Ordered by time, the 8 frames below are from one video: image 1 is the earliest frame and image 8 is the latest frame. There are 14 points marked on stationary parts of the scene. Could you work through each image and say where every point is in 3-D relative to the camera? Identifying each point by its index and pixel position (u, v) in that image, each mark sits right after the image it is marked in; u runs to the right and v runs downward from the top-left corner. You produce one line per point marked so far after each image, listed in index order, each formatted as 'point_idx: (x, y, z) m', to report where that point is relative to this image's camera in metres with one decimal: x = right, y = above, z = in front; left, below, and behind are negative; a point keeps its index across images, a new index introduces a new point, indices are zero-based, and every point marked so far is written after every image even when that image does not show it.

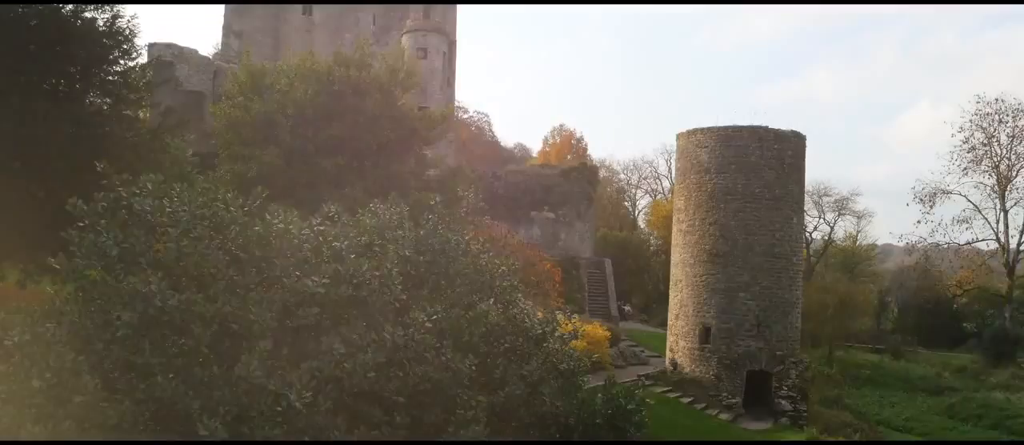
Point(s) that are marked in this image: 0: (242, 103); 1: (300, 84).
0: (-5.0, +2.2, +16.1) m
1: (-3.9, +2.5, +15.9) m
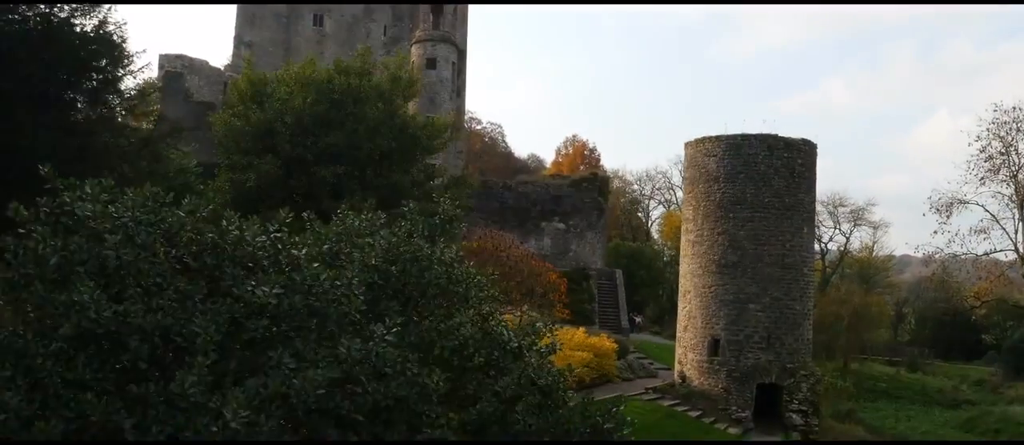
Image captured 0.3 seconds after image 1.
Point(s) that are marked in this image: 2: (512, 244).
0: (-4.9, +2.0, +16.0) m
1: (-3.8, +2.4, +15.7) m
2: (-0.1, -0.5, +19.9) m
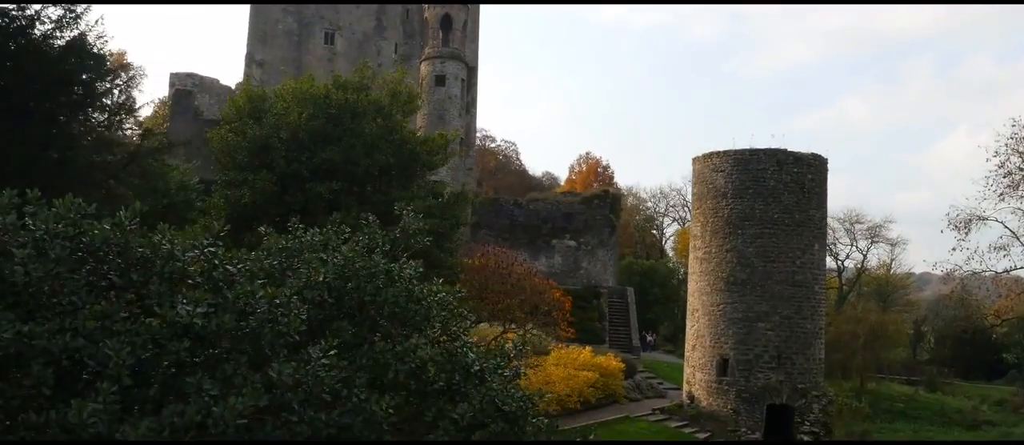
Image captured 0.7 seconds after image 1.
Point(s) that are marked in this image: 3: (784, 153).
0: (-4.9, +1.7, +15.8) m
1: (-3.8, +2.1, +15.5) m
2: (0.0, -0.8, +19.5) m
3: (+6.1, +1.6, +19.6) m
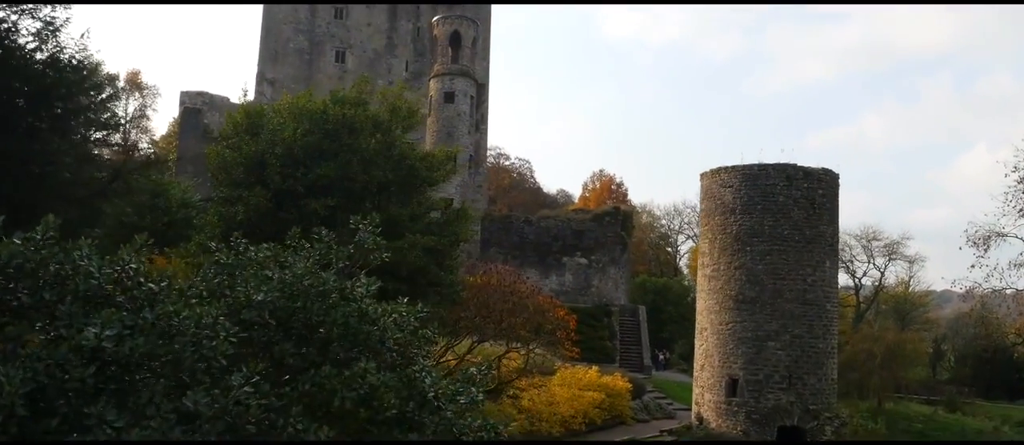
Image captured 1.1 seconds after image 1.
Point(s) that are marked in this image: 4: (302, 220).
0: (-4.9, +1.4, +15.5) m
1: (-3.8, +1.7, +15.3) m
2: (+0.1, -1.2, +19.1) m
3: (+6.2, +1.2, +19.2) m
4: (-3.5, 0.0, +14.5) m
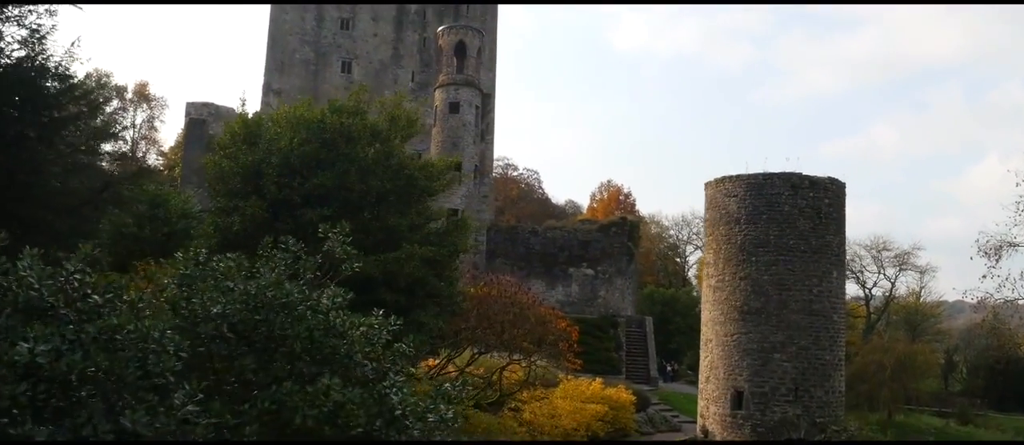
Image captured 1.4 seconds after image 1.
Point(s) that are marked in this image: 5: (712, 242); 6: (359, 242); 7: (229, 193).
0: (-4.9, +1.2, +15.4) m
1: (-3.8, +1.6, +15.1) m
2: (+0.1, -1.4, +18.9) m
3: (+6.2, +1.0, +18.9) m
4: (-3.5, -0.1, +14.3) m
5: (+4.6, -0.4, +19.9) m
6: (-2.7, -0.3, +15.0) m
7: (-4.8, +0.5, +14.9) m
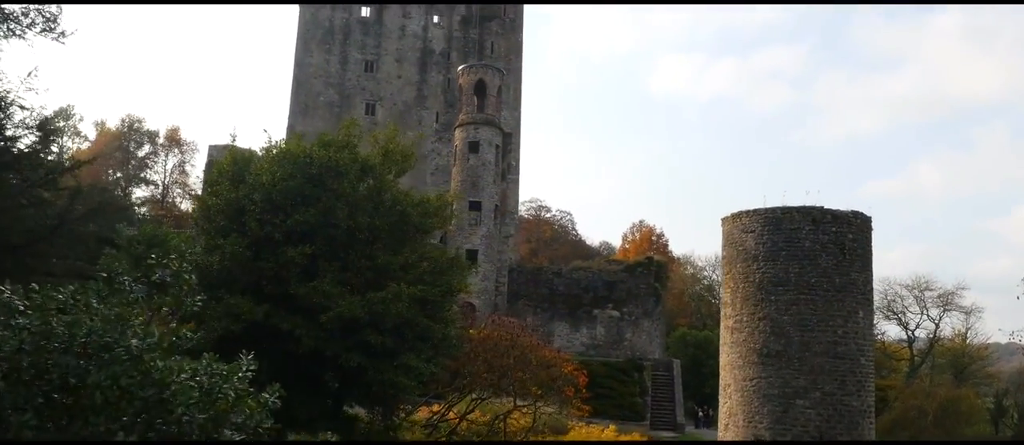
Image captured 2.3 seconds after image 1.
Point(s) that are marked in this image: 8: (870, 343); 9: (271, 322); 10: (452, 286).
0: (-5.0, +0.6, +14.8) m
1: (-3.9, +0.9, +14.5) m
2: (+0.2, -2.2, +18.0) m
3: (+6.3, +0.2, +17.9) m
4: (-3.6, -0.7, +13.6) m
5: (+4.7, -1.2, +18.9) m
6: (-2.7, -1.0, +14.3) m
7: (-4.9, -0.1, +14.3) m
8: (+7.3, -2.5, +17.8) m
9: (-3.8, -1.6, +13.8) m
10: (-1.0, -1.1, +15.0) m
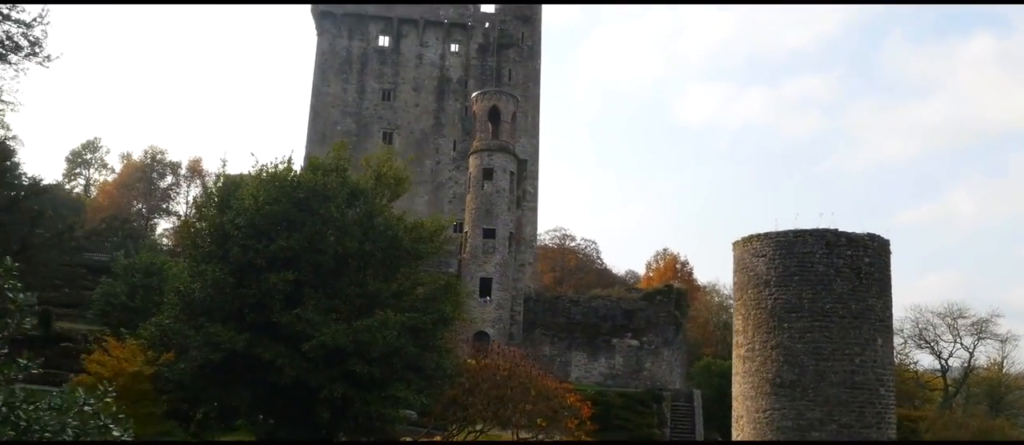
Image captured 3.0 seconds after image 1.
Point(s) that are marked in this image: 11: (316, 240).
0: (-5.0, +0.1, +14.5) m
1: (-4.0, +0.5, +14.1) m
2: (+0.3, -2.7, +17.4) m
3: (+6.3, -0.2, +17.1) m
4: (-3.7, -1.1, +13.1) m
5: (+4.8, -1.7, +18.1) m
6: (-2.8, -1.4, +13.7) m
7: (-5.0, -0.6, +13.9) m
8: (+7.3, -2.9, +16.9) m
9: (-3.9, -2.0, +13.3) m
10: (-1.1, -1.5, +14.4) m
11: (-3.0, -0.2, +13.5) m
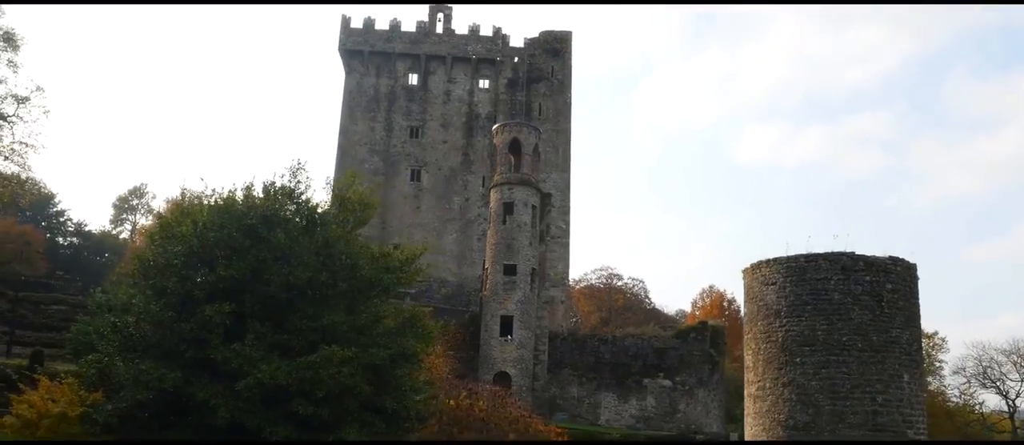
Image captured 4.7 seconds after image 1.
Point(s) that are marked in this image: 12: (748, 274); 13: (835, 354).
0: (-5.5, -0.3, +13.5) m
1: (-4.5, +0.1, +13.2) m
2: (0.0, -3.3, +16.0) m
3: (+6.0, -0.6, +15.5) m
4: (-4.2, -1.5, +12.1) m
5: (+4.5, -2.2, +16.5) m
6: (-3.3, -1.8, +12.6) m
7: (-5.5, -1.0, +12.9) m
8: (+7.0, -3.3, +15.1) m
9: (-4.4, -2.3, +12.2) m
10: (-1.6, -1.9, +13.2) m
11: (-3.5, -0.6, +12.4) m
12: (+4.5, -1.0, +16.8) m
13: (+5.6, -2.3, +15.1) m
